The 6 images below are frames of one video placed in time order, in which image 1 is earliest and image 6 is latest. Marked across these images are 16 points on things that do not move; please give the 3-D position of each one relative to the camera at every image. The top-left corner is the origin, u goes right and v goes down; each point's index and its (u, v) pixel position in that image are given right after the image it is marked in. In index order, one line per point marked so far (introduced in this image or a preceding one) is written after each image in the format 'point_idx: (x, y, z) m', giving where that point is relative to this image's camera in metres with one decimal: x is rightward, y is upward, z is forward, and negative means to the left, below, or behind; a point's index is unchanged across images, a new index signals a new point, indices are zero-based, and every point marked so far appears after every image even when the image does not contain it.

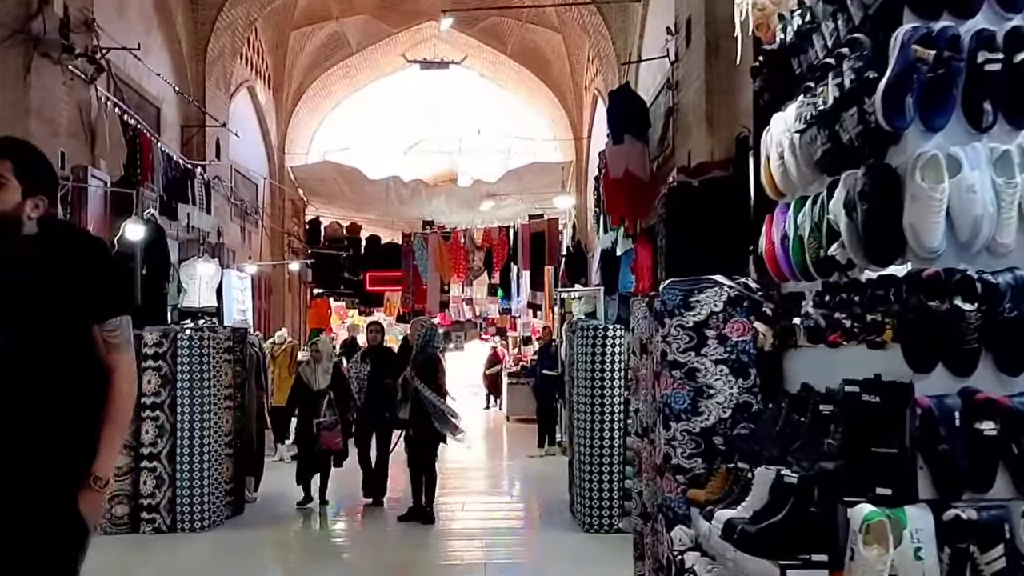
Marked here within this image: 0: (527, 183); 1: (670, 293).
0: (+0.2, +1.5, +14.8) m
1: (+0.5, 0.0, +2.9) m
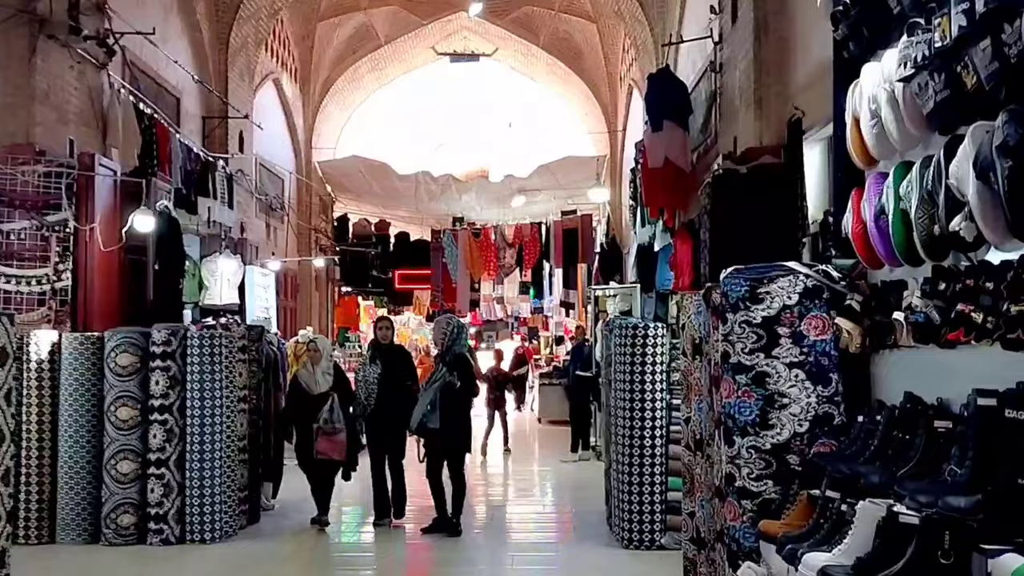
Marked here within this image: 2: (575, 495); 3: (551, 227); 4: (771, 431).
0: (+0.7, +1.6, +14.3) m
1: (+0.6, 0.0, +2.5) m
2: (+0.5, -1.7, +8.0) m
3: (+0.5, +0.8, +13.8) m
4: (+0.6, -0.3, +2.4) m
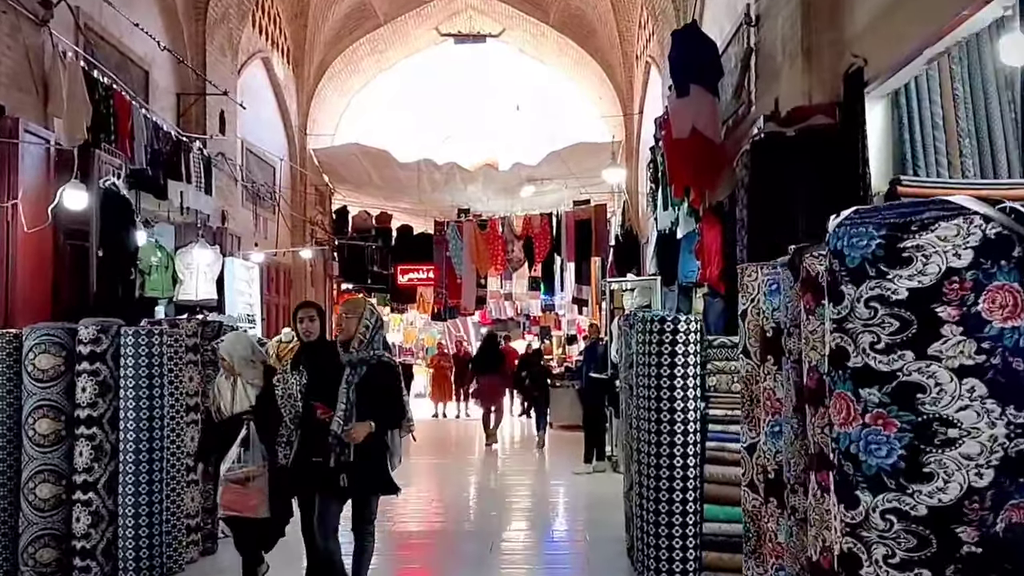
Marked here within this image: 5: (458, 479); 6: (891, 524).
0: (+0.8, +1.6, +13.3) m
1: (+0.5, +0.1, +1.5) m
2: (+0.5, -1.6, +7.0) m
3: (+0.6, +0.9, +12.8) m
4: (+0.6, -0.3, +1.4) m
5: (-0.5, -1.7, +8.8) m
6: (+0.5, -0.3, +1.4) m
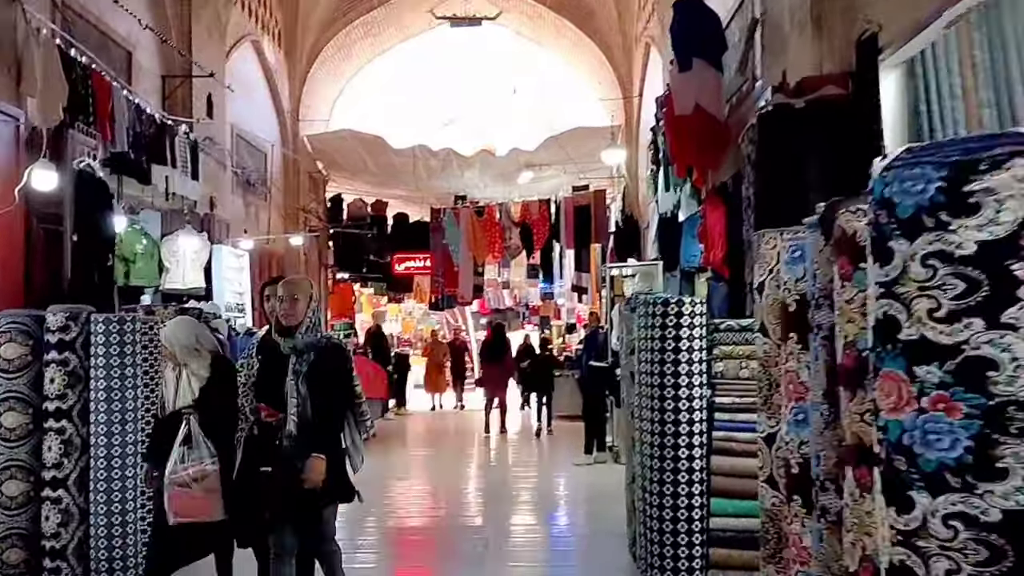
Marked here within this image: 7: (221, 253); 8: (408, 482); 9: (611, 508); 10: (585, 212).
0: (+0.8, +1.8, +13.1) m
1: (+0.5, +0.1, +1.2) m
2: (+0.5, -1.5, +6.8) m
3: (+0.6, +1.1, +12.6) m
4: (+0.6, -0.2, +1.2) m
5: (-0.5, -1.6, +8.5) m
6: (+0.5, -0.3, +1.2) m
7: (-2.6, +0.3, +9.0) m
8: (-0.8, -1.6, +8.1) m
9: (+0.7, -1.5, +6.8) m
10: (+0.9, +1.0, +12.4) m
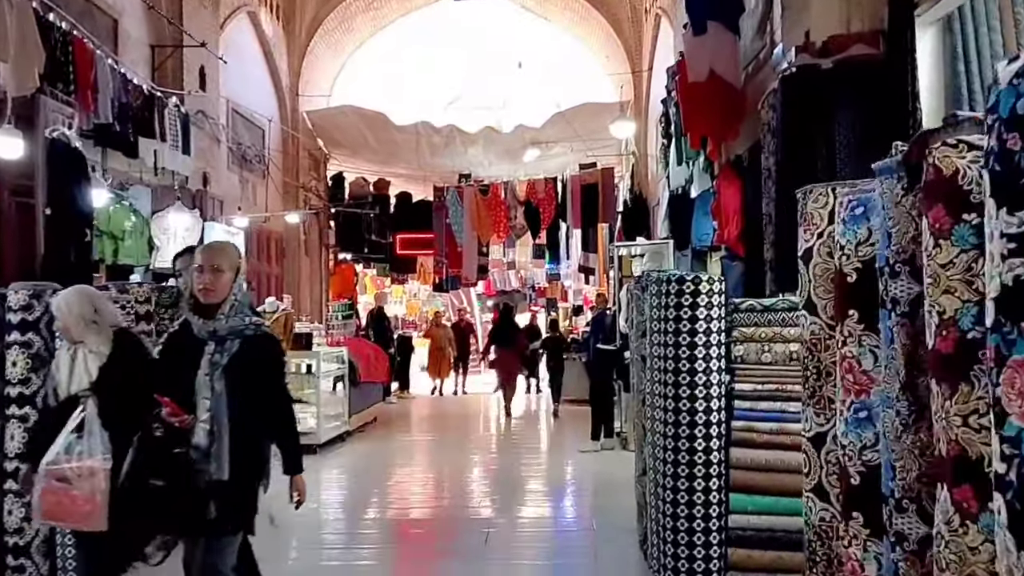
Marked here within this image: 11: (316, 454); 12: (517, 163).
0: (+0.8, +2.0, +12.7) m
1: (+0.5, +0.2, +0.9) m
2: (+0.5, -1.4, +6.5) m
3: (+0.7, +1.3, +12.2) m
4: (+0.5, -0.2, +0.8) m
5: (-0.5, -1.4, +8.2) m
6: (+0.5, -0.2, +0.8) m
7: (-2.6, +0.5, +8.6) m
8: (-0.8, -1.4, +7.8) m
9: (+0.7, -1.4, +6.5) m
10: (+1.0, +1.2, +12.0) m
11: (-1.6, -1.4, +8.1) m
12: (+0.1, +1.7, +13.8) m
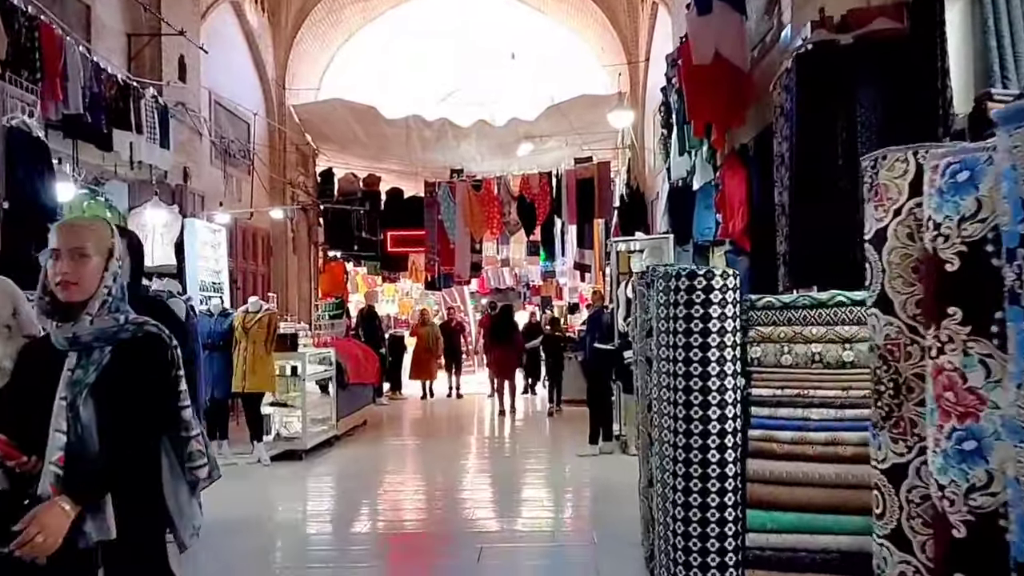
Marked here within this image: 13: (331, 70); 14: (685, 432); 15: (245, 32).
0: (+0.8, +2.1, +12.3) m
1: (+0.5, +0.2, +0.5) m
2: (+0.5, -1.4, +6.1) m
3: (+0.6, +1.3, +11.8) m
4: (+0.5, -0.2, +0.5) m
5: (-0.5, -1.4, +7.9) m
6: (+0.5, -0.2, +0.5) m
7: (-2.7, +0.5, +8.3) m
8: (-0.9, -1.4, +7.4) m
9: (+0.7, -1.4, +6.2) m
10: (+0.9, +1.2, +11.7) m
11: (-1.6, -1.3, +7.7) m
12: (0.0, +1.8, +13.4) m
13: (-2.6, +3.1, +14.1) m
14: (+0.6, -0.5, +3.3) m
15: (-3.0, +2.9, +11.0) m
